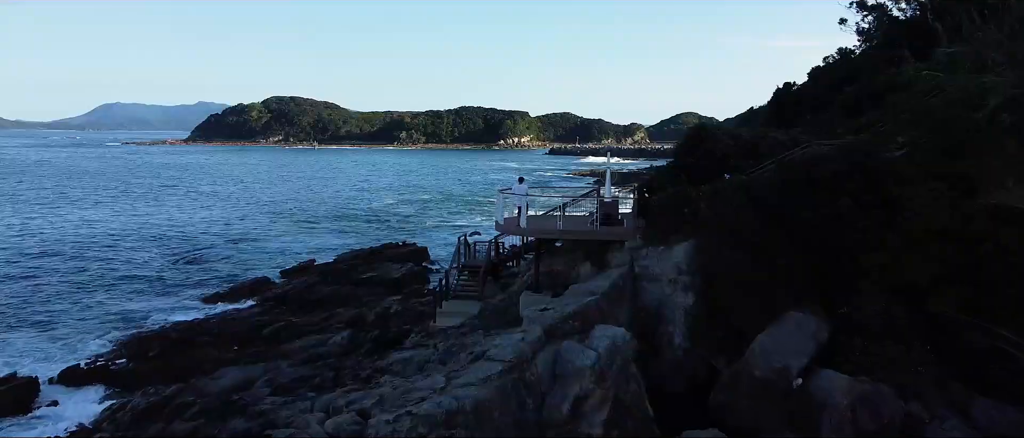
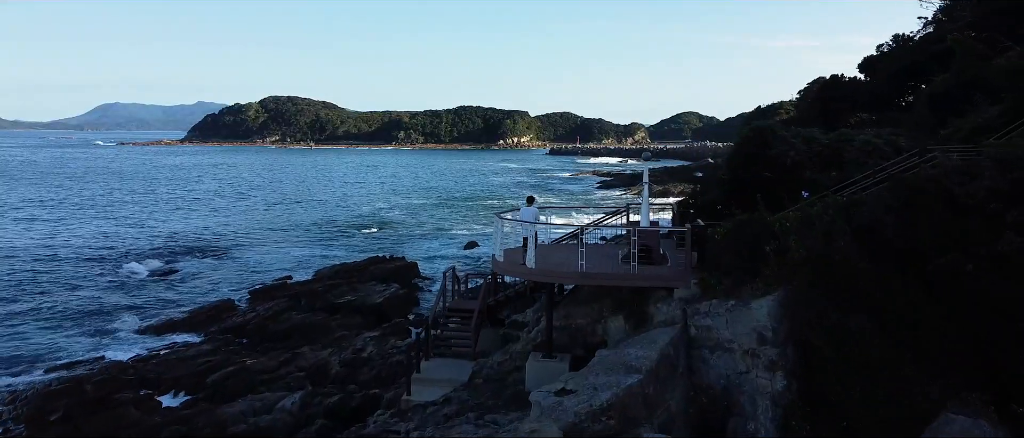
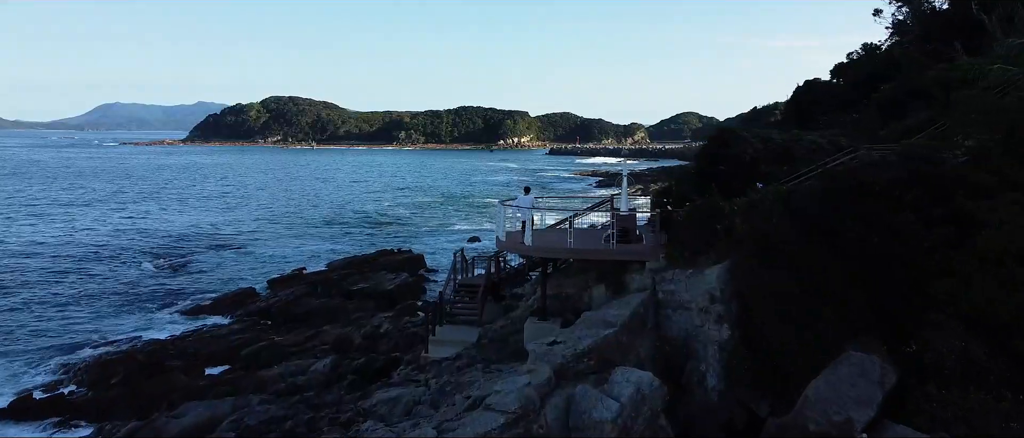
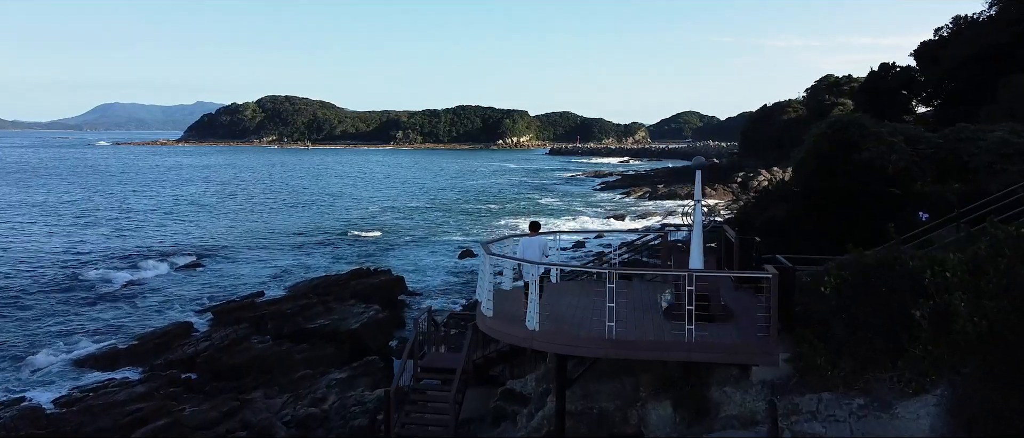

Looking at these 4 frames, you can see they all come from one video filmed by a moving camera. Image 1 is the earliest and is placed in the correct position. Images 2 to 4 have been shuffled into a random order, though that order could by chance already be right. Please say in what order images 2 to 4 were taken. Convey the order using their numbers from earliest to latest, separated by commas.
3, 2, 4
